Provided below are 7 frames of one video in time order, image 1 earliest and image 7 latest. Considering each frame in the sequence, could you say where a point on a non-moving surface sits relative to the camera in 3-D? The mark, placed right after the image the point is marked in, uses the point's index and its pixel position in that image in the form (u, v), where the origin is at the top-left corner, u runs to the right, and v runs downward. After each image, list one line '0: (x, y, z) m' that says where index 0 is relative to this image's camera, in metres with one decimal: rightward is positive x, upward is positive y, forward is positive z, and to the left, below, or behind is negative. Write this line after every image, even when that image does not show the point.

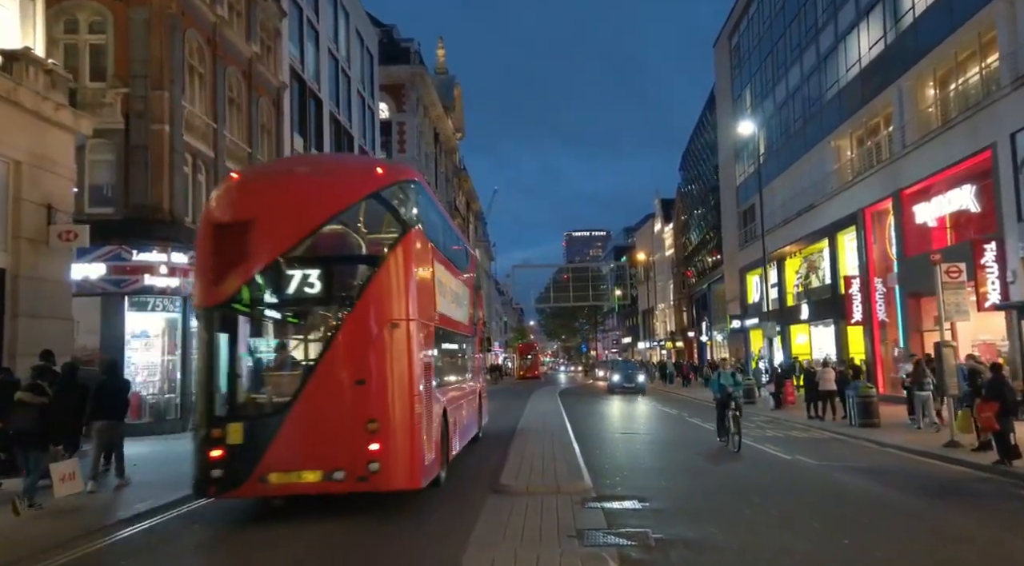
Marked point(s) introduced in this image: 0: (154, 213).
0: (-8.7, +1.7, +19.8) m
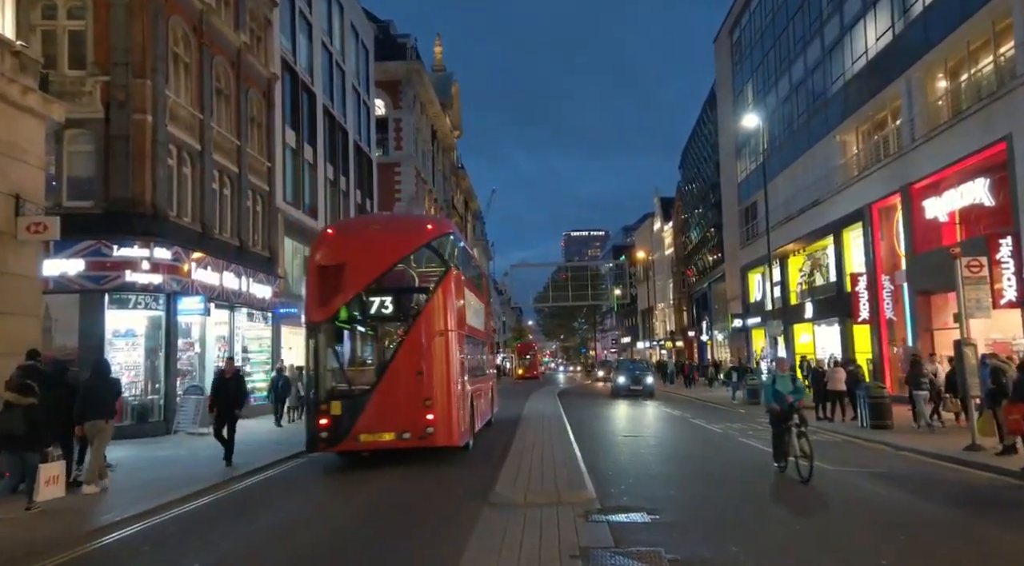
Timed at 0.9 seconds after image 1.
0: (-8.7, +1.8, +18.9) m
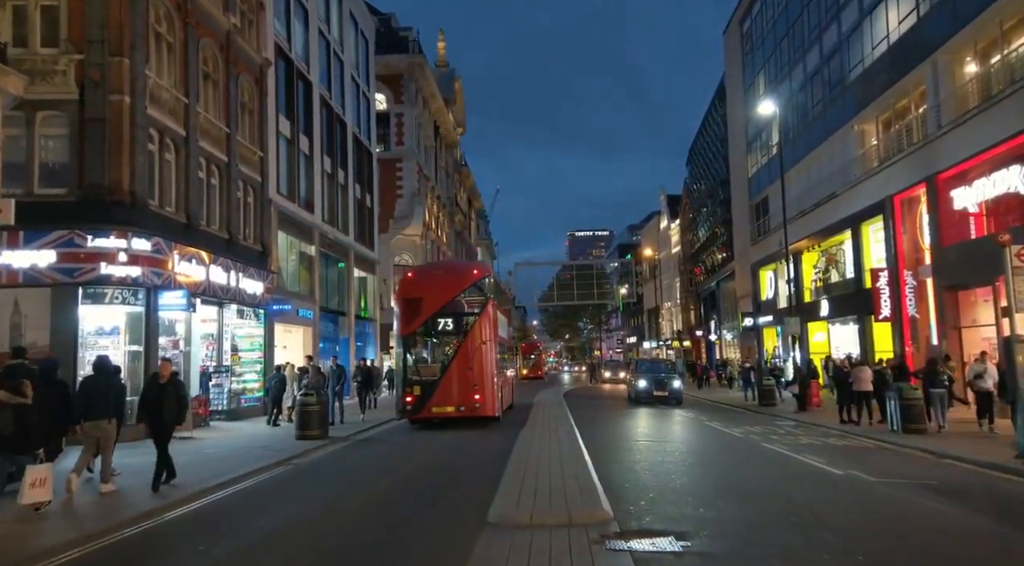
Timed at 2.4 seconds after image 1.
0: (-8.6, +1.9, +17.6) m
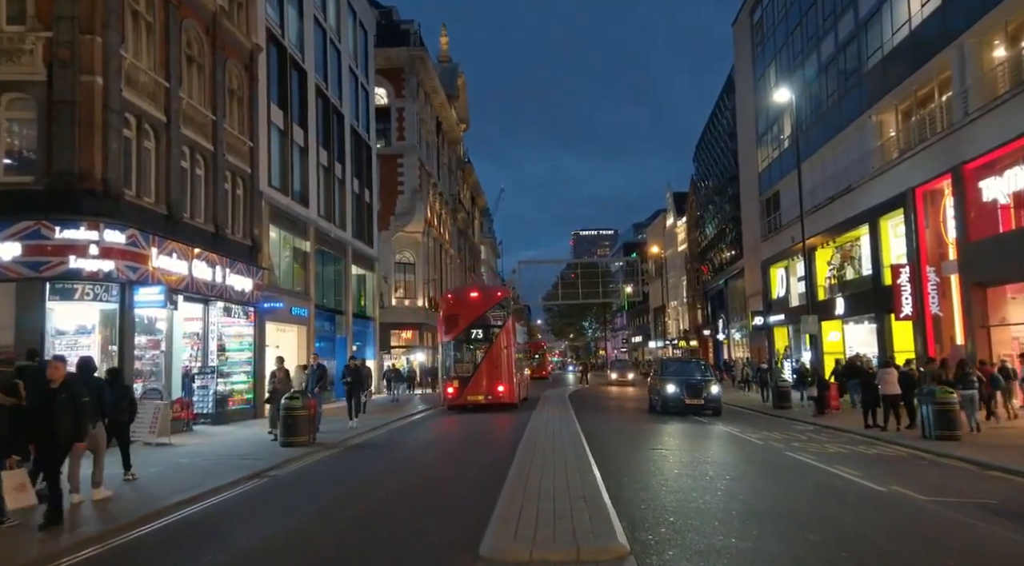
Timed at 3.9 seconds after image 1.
0: (-8.6, +2.0, +16.4) m
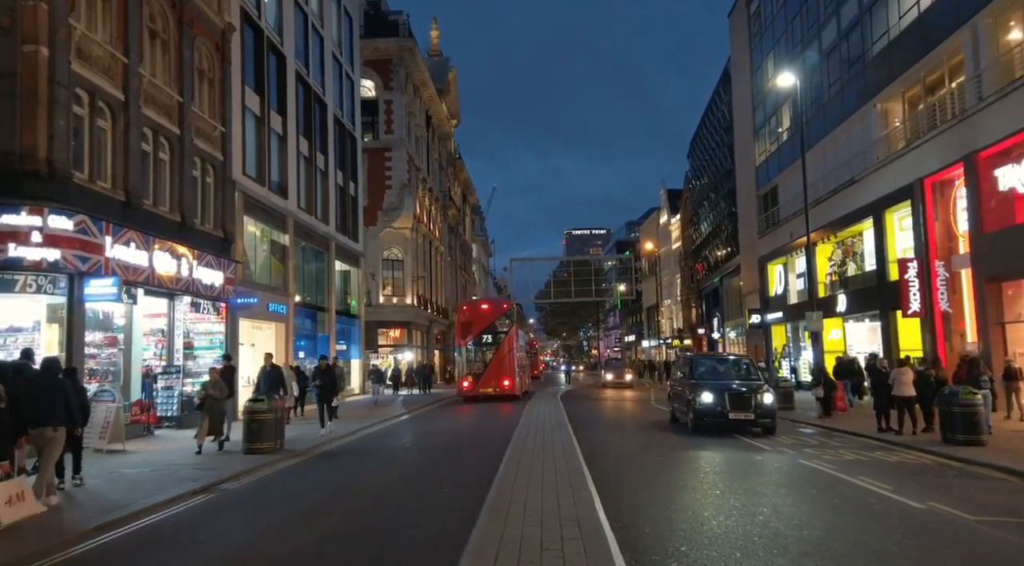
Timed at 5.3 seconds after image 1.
0: (-8.9, +2.2, +14.9) m
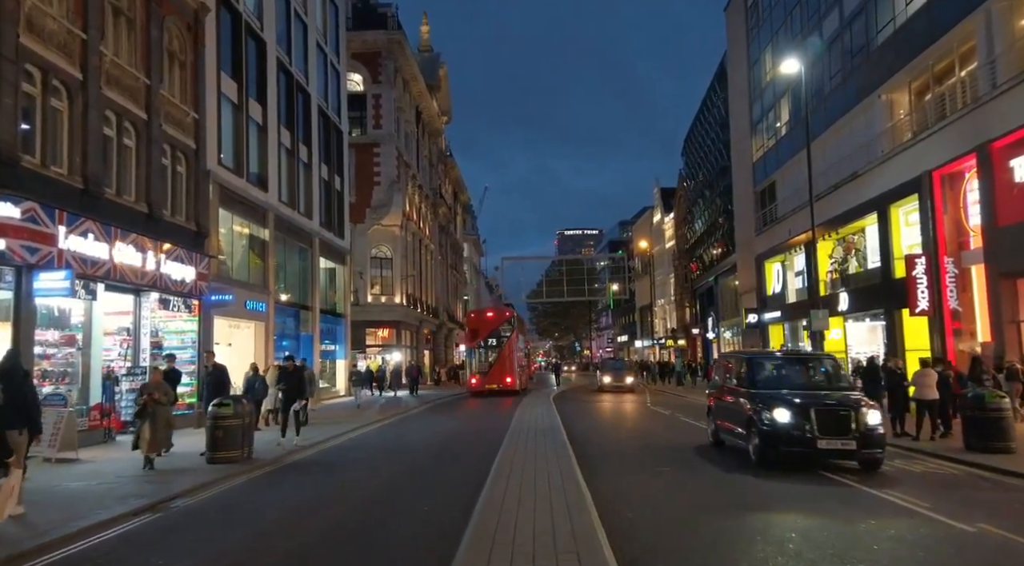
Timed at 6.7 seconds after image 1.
0: (-9.1, +2.3, +13.5) m
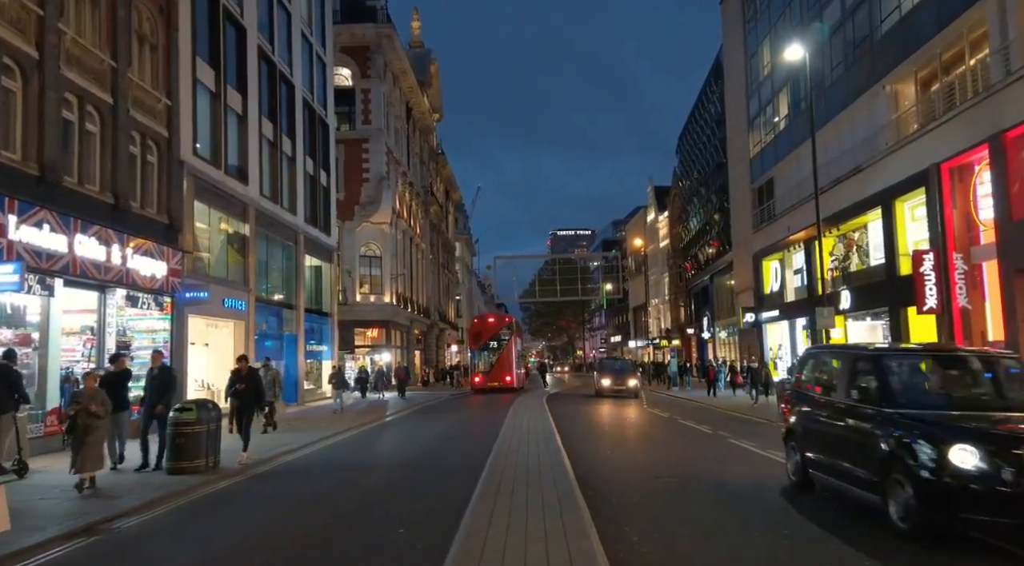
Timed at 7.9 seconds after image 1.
0: (-9.2, +2.4, +12.3) m
